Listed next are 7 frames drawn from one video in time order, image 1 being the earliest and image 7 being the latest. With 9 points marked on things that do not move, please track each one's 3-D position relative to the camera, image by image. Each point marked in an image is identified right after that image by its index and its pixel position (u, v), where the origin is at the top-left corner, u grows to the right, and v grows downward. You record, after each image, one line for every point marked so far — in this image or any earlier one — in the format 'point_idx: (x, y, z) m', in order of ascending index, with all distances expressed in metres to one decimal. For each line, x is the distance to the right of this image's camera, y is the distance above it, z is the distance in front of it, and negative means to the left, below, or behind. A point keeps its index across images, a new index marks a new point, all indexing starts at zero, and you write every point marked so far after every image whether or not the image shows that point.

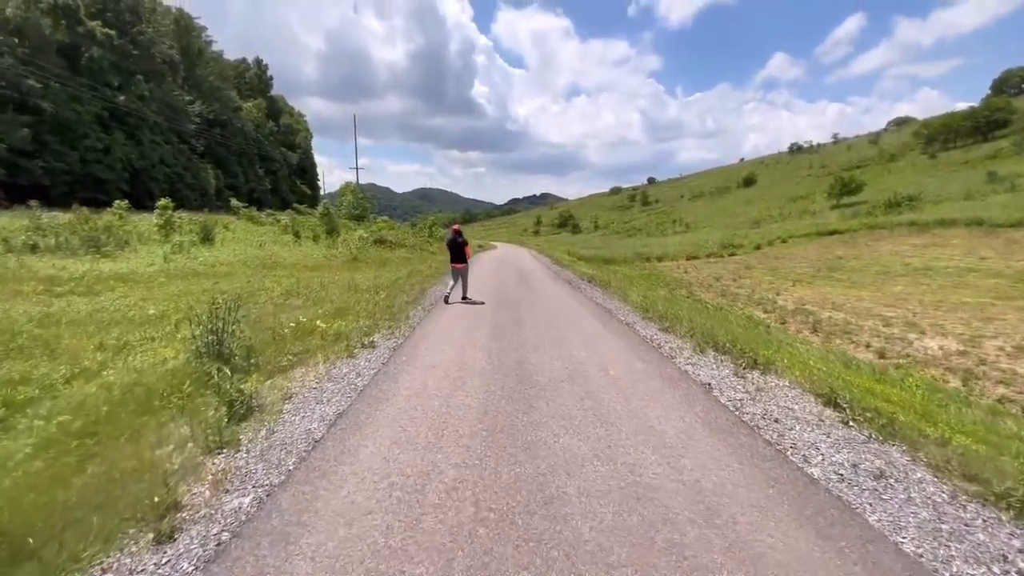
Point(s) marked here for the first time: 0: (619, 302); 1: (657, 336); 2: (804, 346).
0: (+3.4, -0.4, +14.8) m
1: (+3.1, -1.0, +9.6) m
2: (+8.6, -1.7, +13.5) m
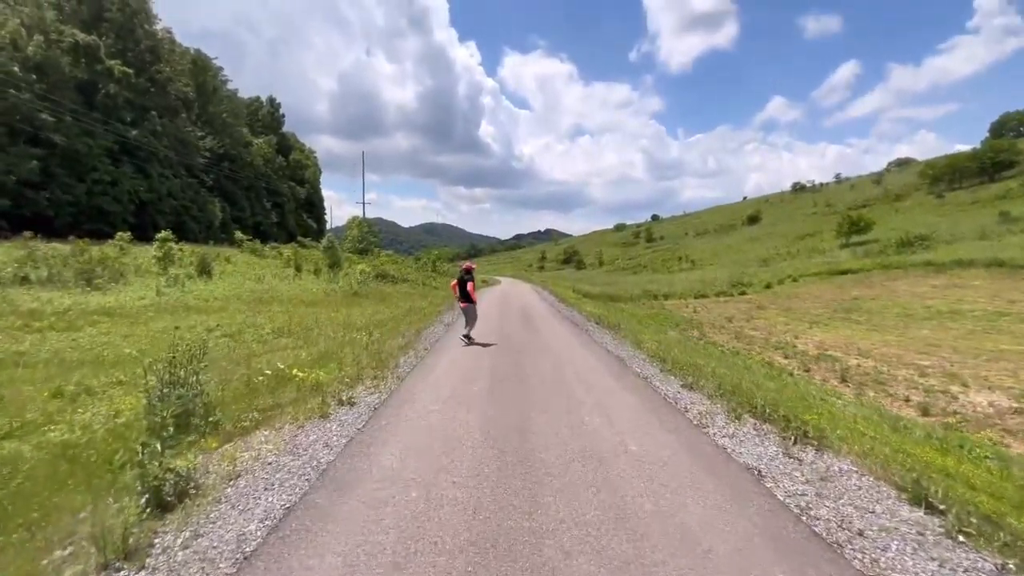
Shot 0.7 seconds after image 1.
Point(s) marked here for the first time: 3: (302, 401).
0: (+3.5, -1.7, +13.5) m
1: (+3.1, -1.9, +8.3) m
2: (+8.6, -3.0, +12.1) m
3: (-3.9, -2.1, +8.5) m
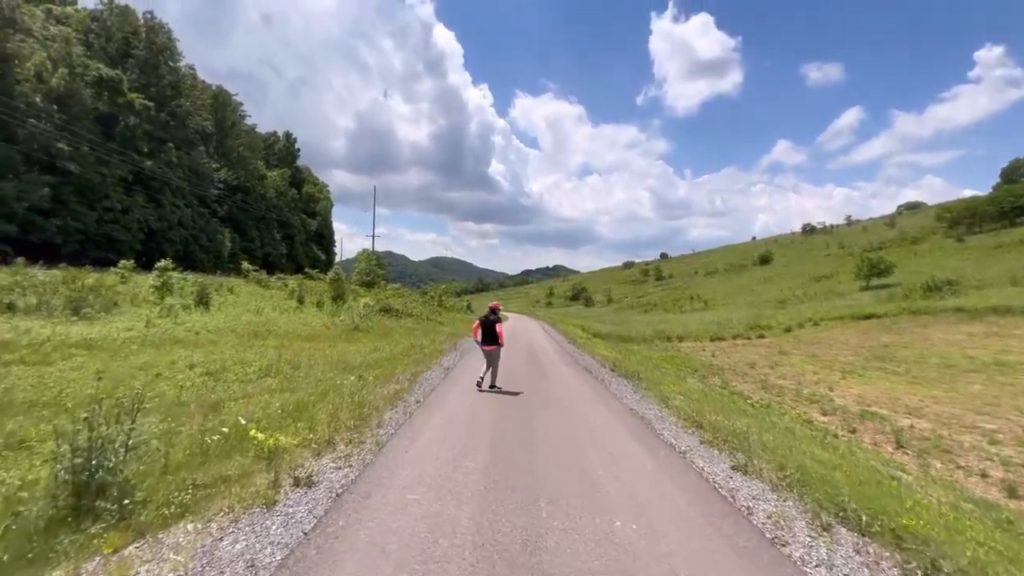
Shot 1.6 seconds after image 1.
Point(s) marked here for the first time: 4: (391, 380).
0: (+3.6, -2.9, +11.7) m
1: (+3.1, -2.7, +6.4) m
2: (+8.7, -4.2, +10.0) m
3: (-3.8, -2.7, +6.7) m
4: (-3.9, -3.0, +14.9) m
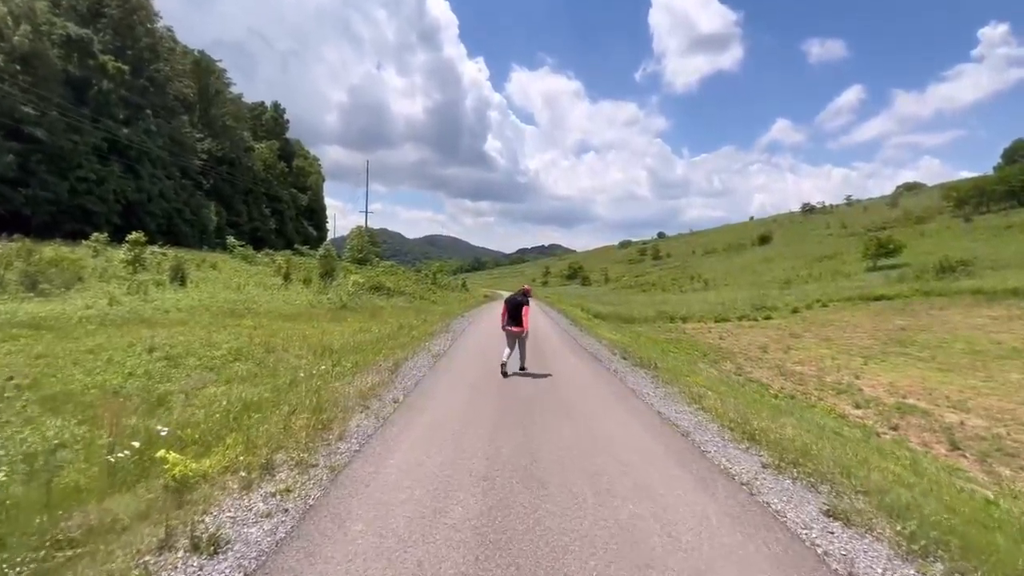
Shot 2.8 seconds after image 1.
0: (+3.6, -2.4, +9.7) m
1: (+3.2, -2.4, +4.5) m
2: (+8.7, -3.8, +8.2) m
3: (-3.8, -2.4, +4.7) m
4: (-4.0, -2.3, +12.9) m
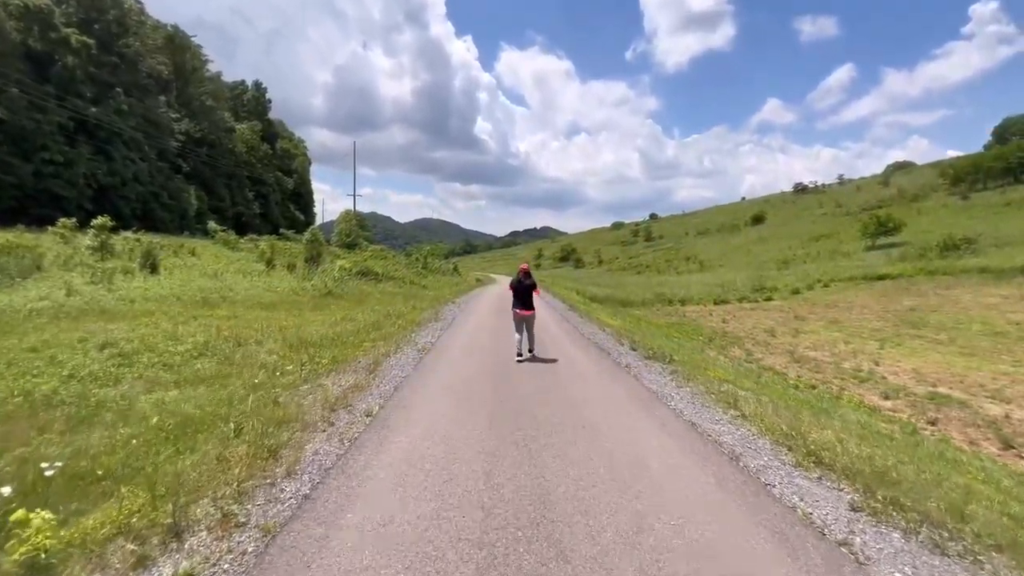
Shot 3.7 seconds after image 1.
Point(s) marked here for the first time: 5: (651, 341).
0: (+3.6, -2.1, +8.2) m
1: (+3.2, -2.3, +2.9) m
2: (+8.8, -3.4, +6.8) m
3: (-3.7, -2.4, +3.0) m
4: (-4.0, -2.0, +11.2) m
5: (+5.4, -2.1, +17.8) m
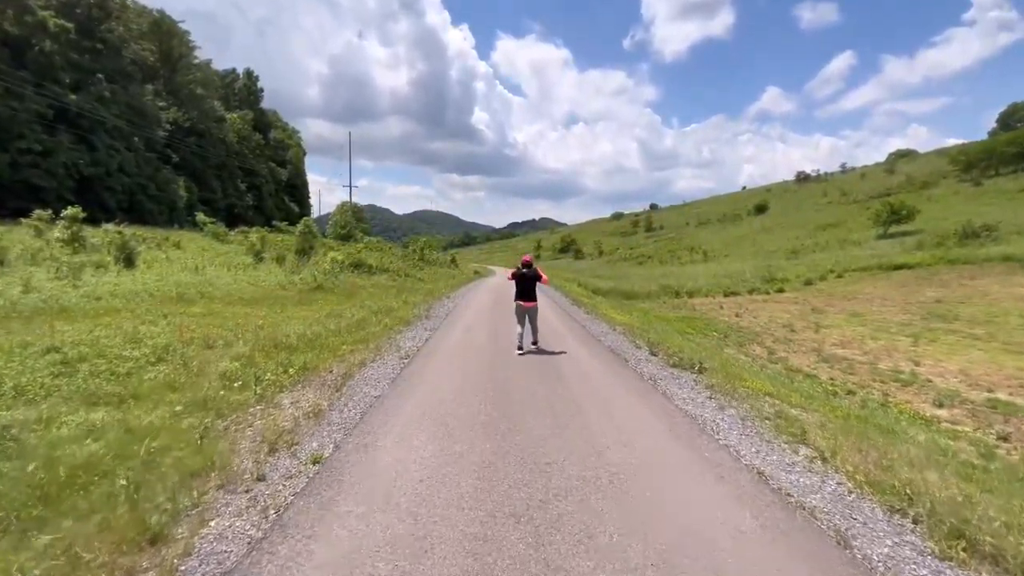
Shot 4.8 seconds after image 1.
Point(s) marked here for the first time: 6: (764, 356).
0: (+3.6, -2.0, +6.3) m
1: (+3.2, -2.4, +1.0) m
2: (+8.8, -3.4, +5.0) m
3: (-3.7, -2.5, +1.1) m
4: (-4.1, -1.9, +9.3) m
5: (+5.4, -1.8, +15.9) m
6: (+10.2, -2.7, +18.6) m
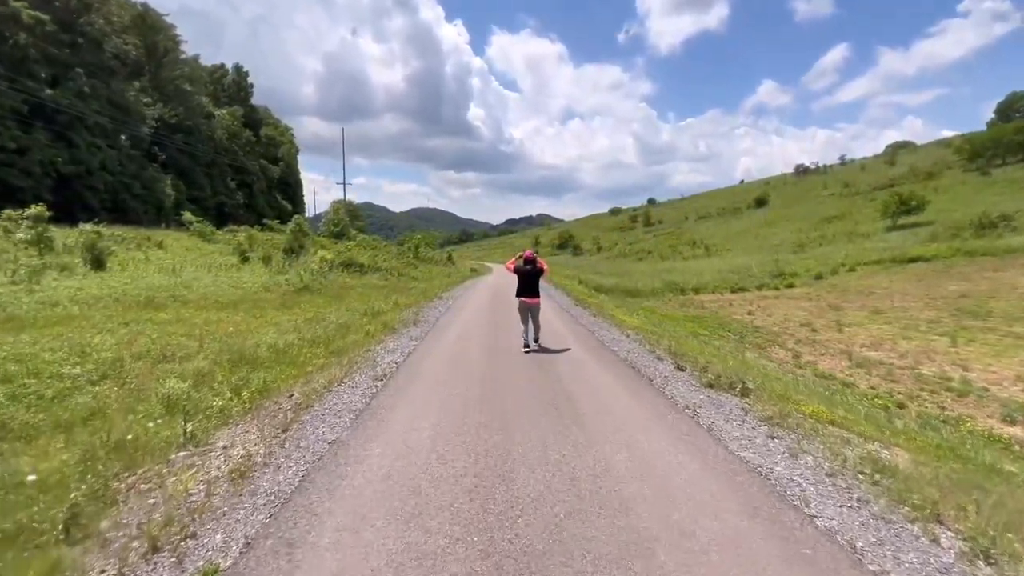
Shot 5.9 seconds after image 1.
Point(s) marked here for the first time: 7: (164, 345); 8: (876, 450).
0: (+3.6, -2.1, +4.4) m
1: (+3.3, -2.5, -0.8) m
2: (+8.8, -3.4, +3.1) m
3: (-3.7, -2.7, -0.8) m
4: (-4.1, -2.1, +7.4) m
5: (+5.3, -1.8, +14.1) m
6: (+10.2, -2.6, +16.7) m
7: (-11.8, -1.9, +15.4) m
8: (+5.0, -2.2, +6.3) m
